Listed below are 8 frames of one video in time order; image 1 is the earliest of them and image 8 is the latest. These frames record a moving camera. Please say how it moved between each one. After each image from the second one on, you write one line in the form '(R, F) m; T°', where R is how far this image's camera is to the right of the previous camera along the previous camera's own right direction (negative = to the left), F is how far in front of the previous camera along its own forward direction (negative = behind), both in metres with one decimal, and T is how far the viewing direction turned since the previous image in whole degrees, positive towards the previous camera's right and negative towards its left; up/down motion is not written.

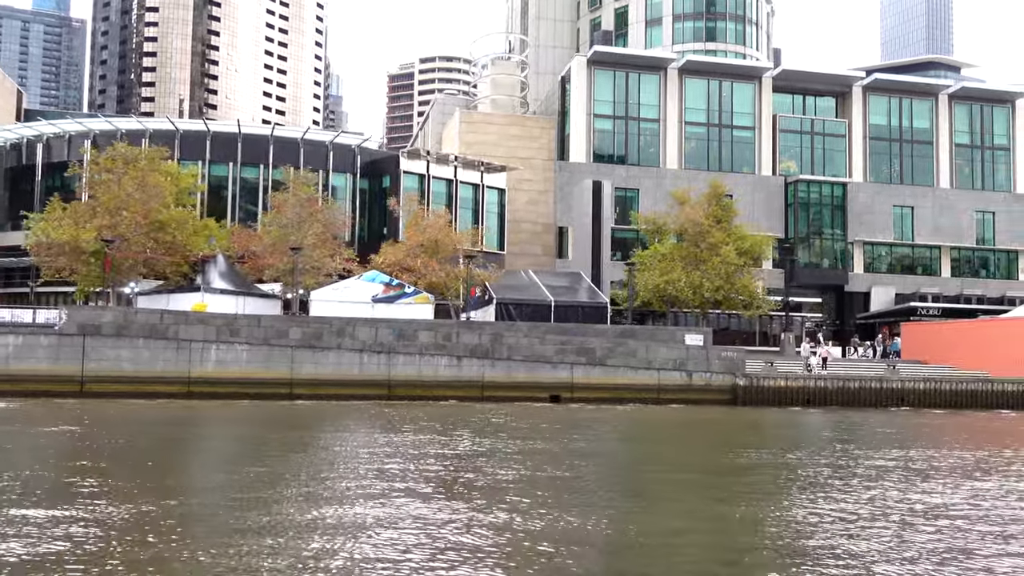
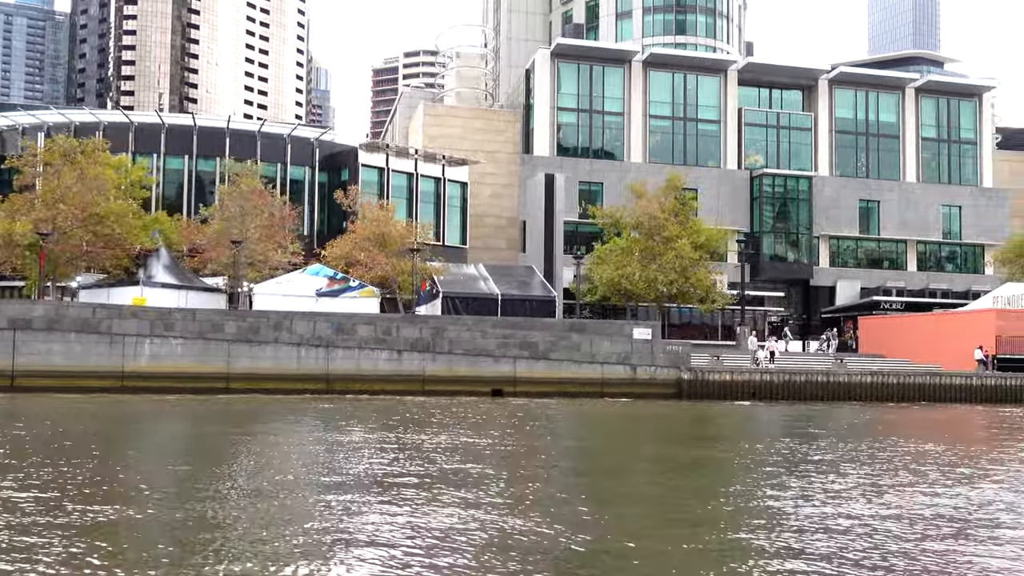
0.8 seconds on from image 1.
(+2.2, +0.4) m; 0°
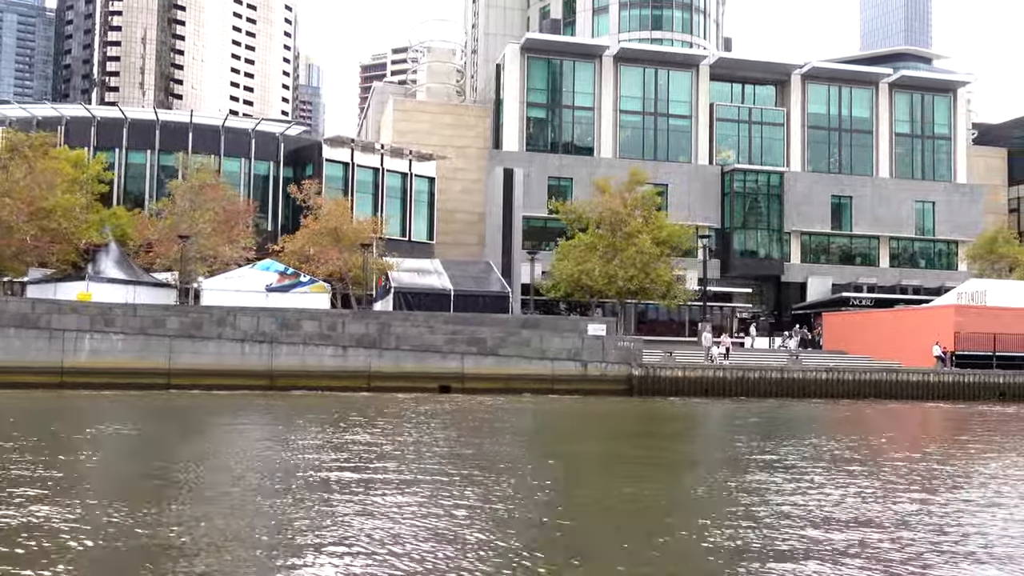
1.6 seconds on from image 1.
(+2.1, +0.4) m; 0°
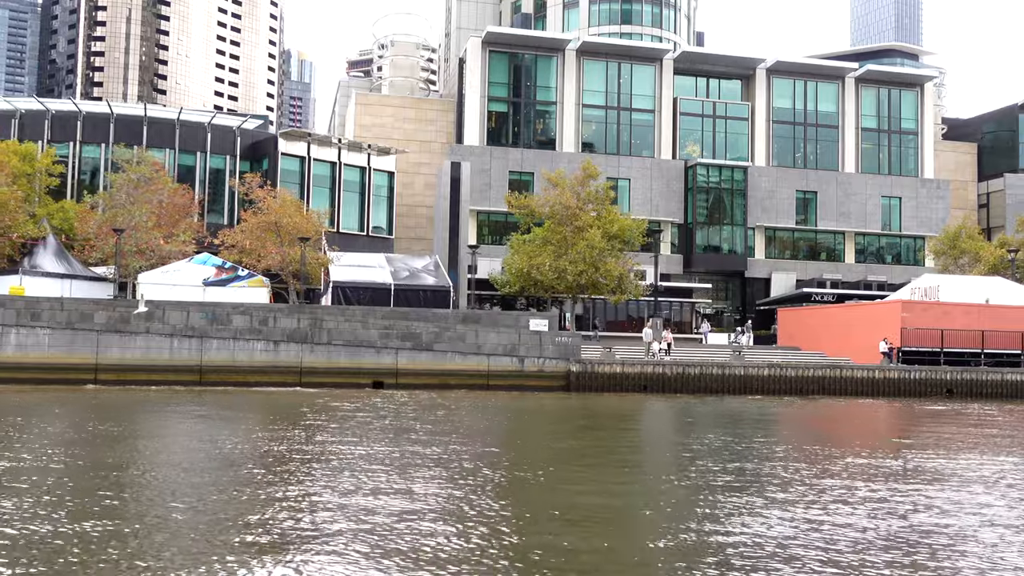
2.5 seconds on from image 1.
(+2.7, +0.3) m; 0°
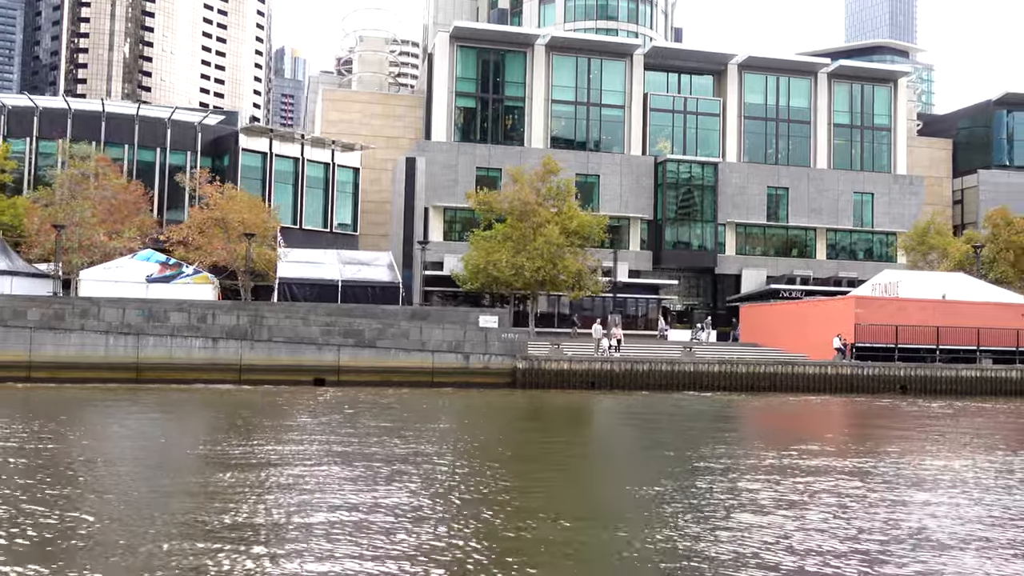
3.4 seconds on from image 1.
(+2.4, +0.5) m; 0°
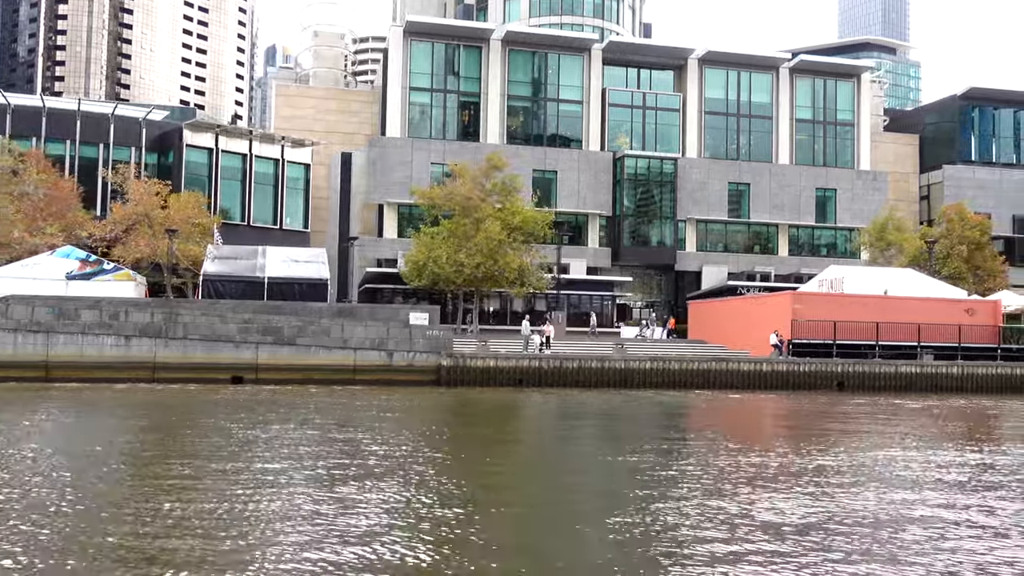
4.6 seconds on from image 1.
(+3.2, +0.8) m; 0°
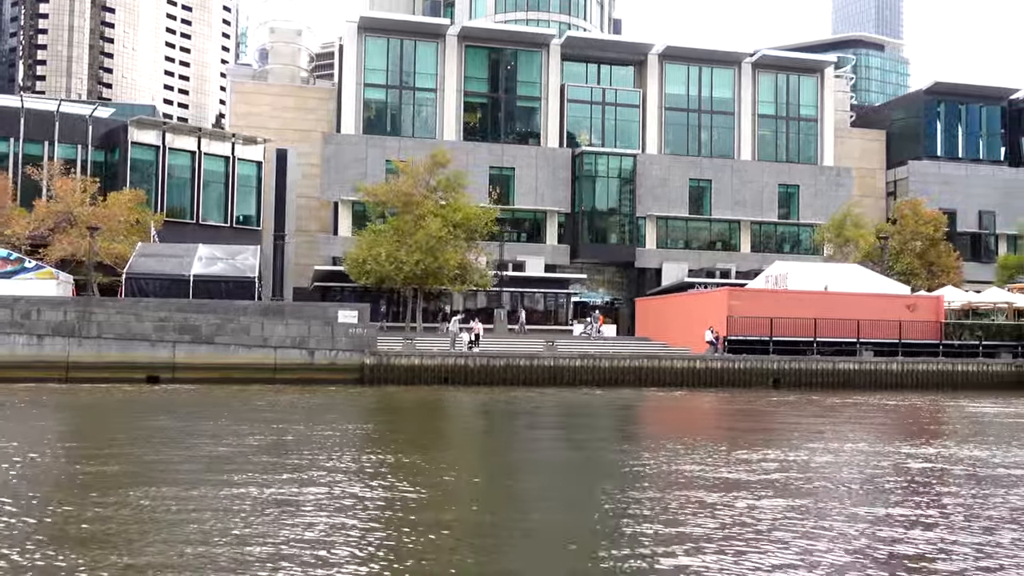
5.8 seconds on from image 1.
(+3.2, +0.7) m; 0°
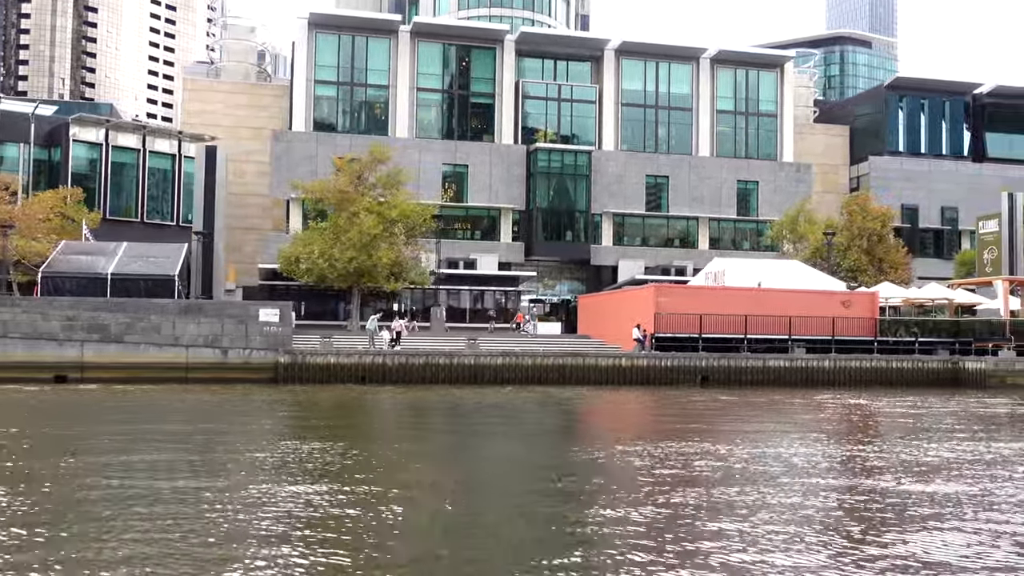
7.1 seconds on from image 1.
(+3.6, +0.6) m; 0°
